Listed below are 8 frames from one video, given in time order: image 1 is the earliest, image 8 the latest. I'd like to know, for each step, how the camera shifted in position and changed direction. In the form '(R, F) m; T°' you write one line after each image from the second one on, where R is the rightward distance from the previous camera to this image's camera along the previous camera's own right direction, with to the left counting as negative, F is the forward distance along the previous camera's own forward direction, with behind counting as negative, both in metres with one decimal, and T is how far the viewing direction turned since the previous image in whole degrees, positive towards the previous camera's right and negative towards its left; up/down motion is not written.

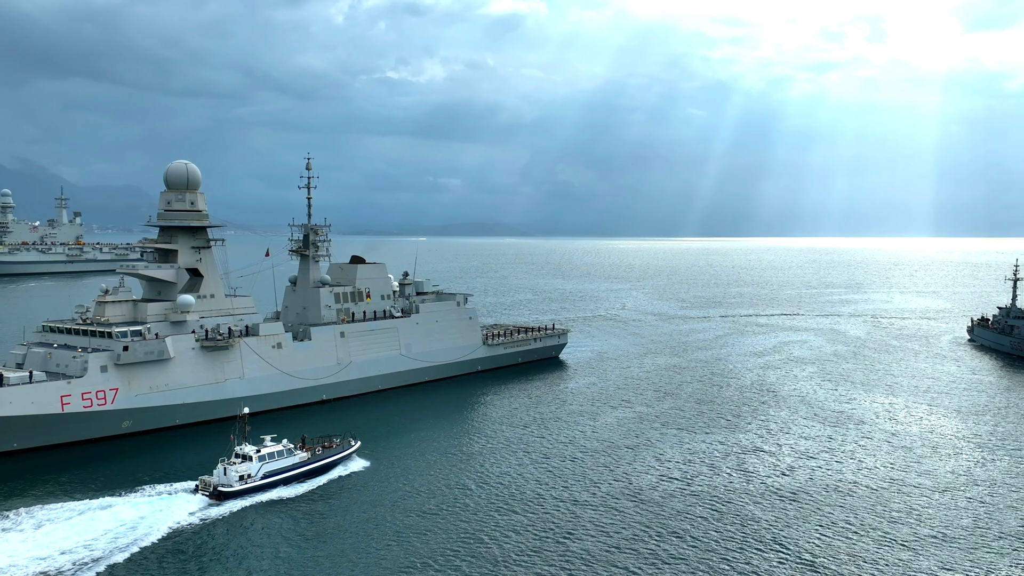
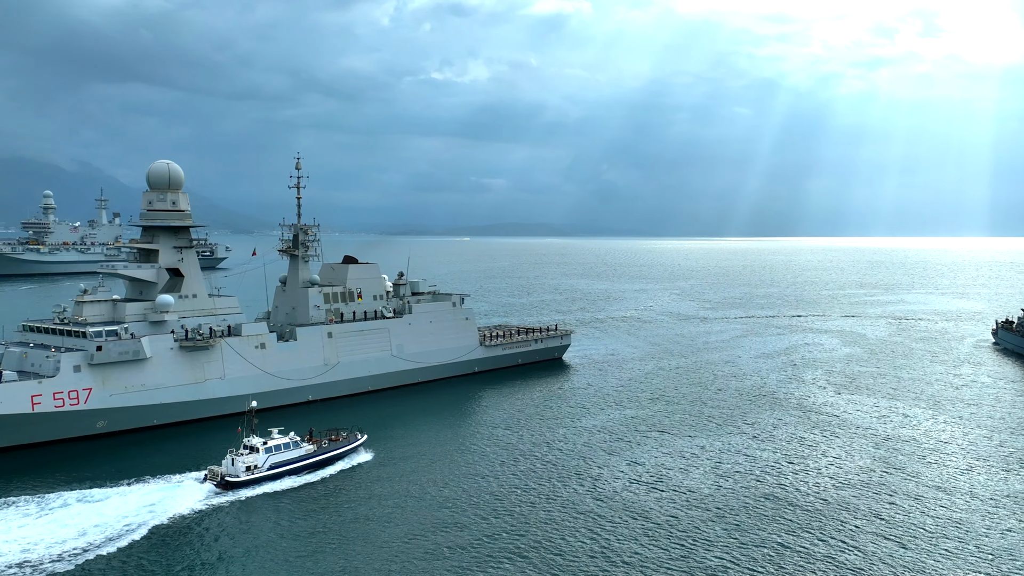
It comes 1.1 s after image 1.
(+1.6, +0.5) m; -2°
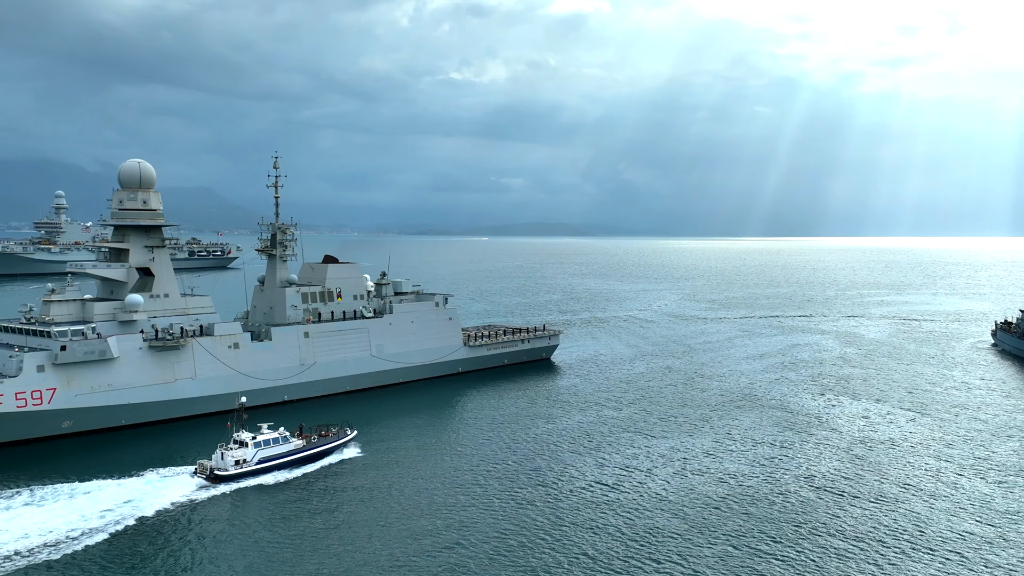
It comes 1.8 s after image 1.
(+1.2, +0.3) m; -1°
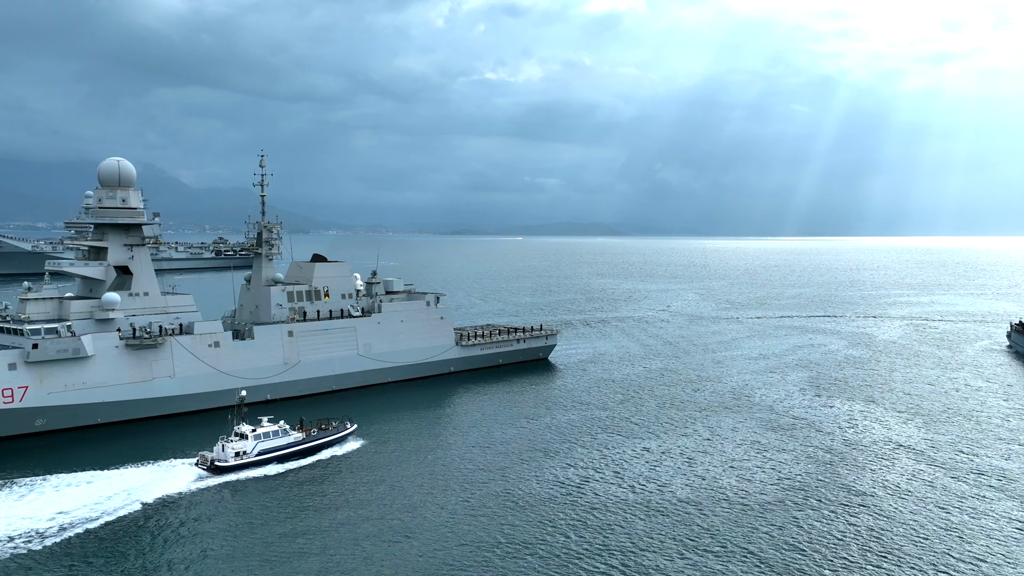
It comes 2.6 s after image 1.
(+1.4, +0.4) m; -2°
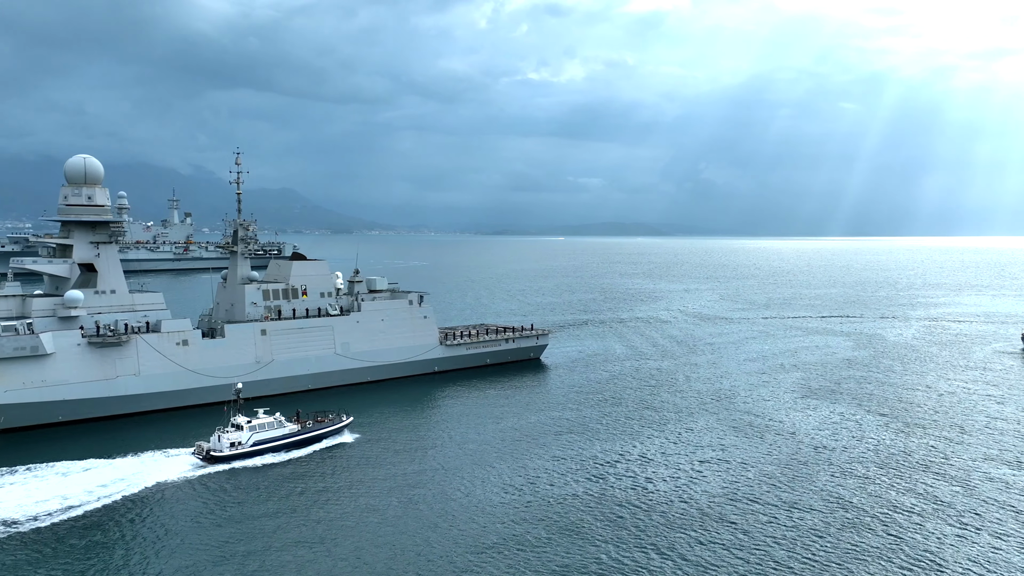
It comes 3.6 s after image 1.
(+1.9, +0.5) m; -2°
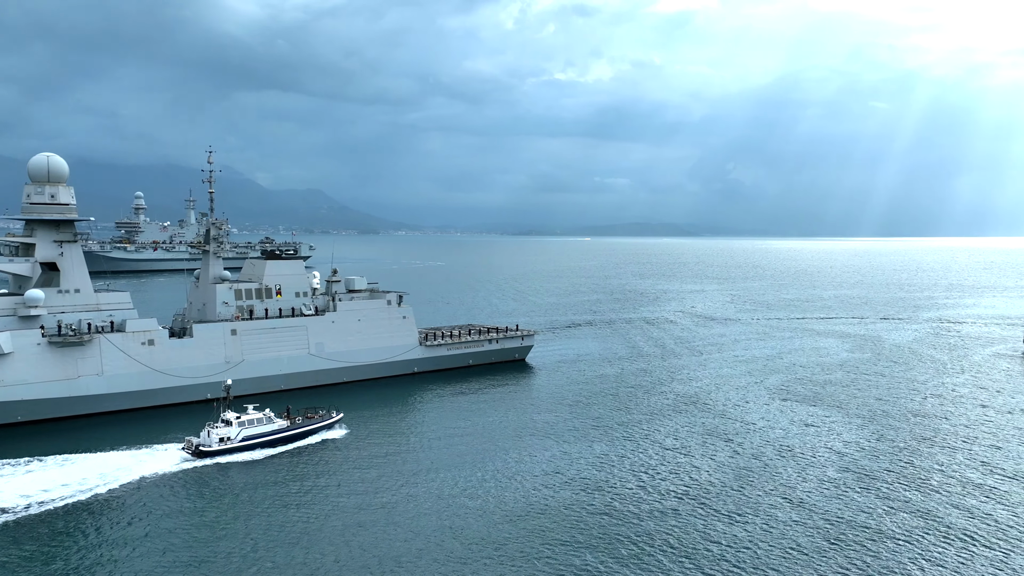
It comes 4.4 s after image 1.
(+1.5, +0.4) m; -1°
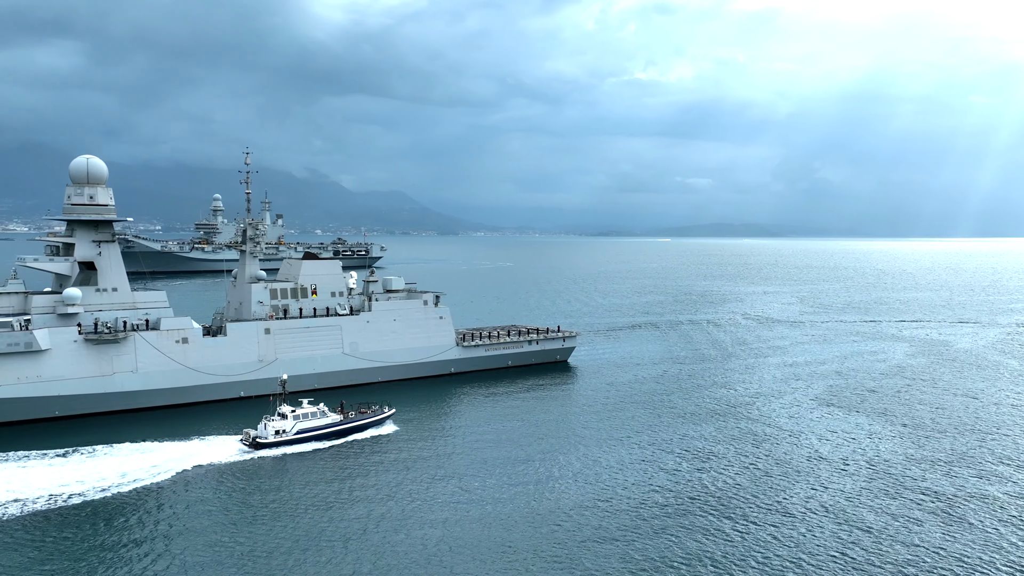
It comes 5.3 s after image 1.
(+1.3, +0.4) m; -5°
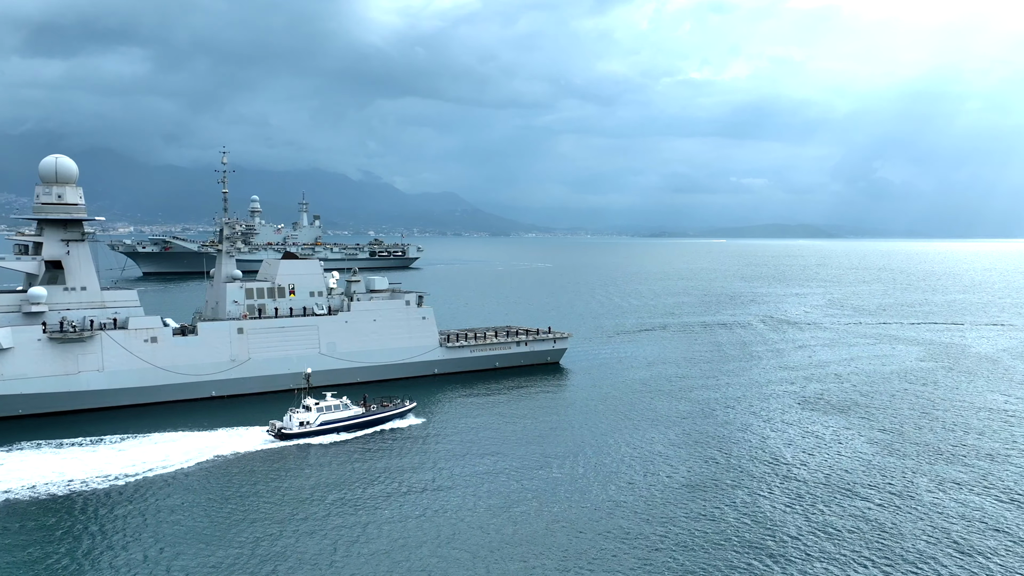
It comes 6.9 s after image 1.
(+2.2, +0.5) m; -2°
